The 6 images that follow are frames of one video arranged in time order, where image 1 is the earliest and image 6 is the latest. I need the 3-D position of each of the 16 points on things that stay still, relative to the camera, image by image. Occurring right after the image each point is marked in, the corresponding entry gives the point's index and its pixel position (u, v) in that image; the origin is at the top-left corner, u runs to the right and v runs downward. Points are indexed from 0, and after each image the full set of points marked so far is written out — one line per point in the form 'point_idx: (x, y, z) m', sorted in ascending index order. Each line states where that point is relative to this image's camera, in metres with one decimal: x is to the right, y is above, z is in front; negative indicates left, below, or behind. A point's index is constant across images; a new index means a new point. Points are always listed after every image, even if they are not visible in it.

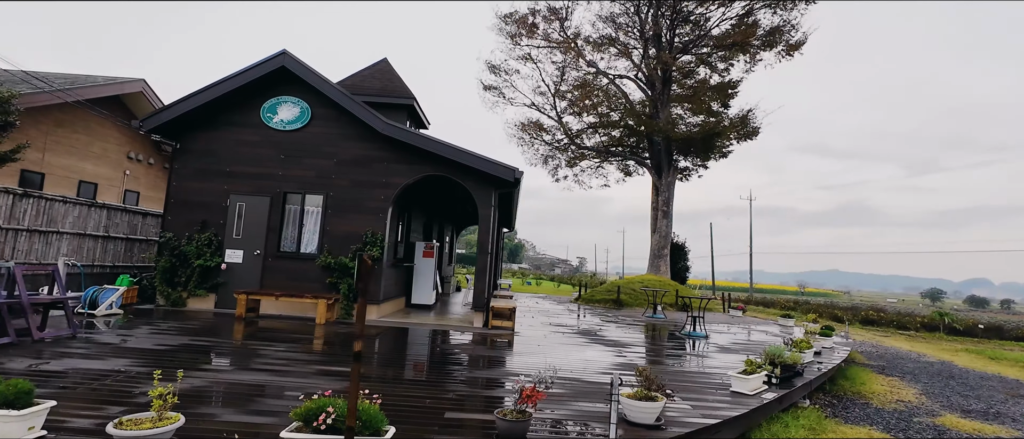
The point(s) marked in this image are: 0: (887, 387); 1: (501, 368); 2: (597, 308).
0: (+5.3, -2.4, +6.7) m
1: (-0.1, -1.6, +4.9) m
2: (+2.5, -2.6, +13.4) m
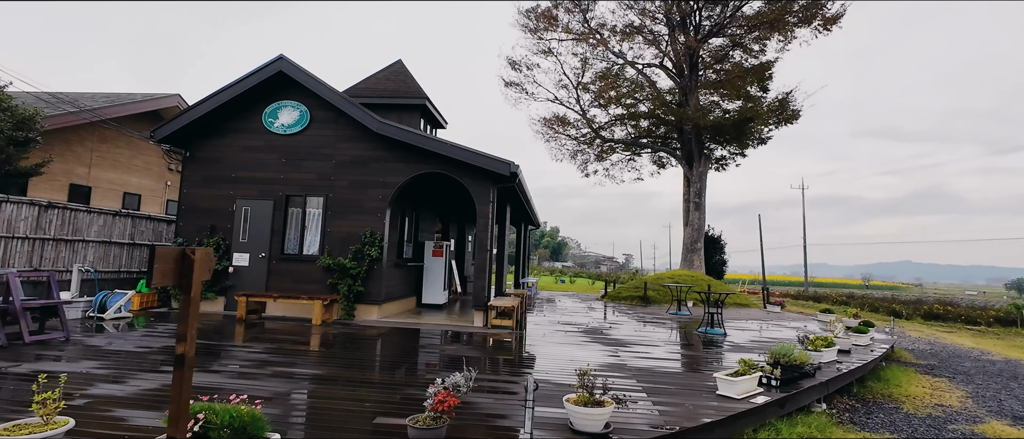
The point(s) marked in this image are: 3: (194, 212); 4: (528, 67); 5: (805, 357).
0: (+5.3, -2.2, +5.9) m
1: (-0.4, -1.5, +4.7) m
2: (+3.0, -2.4, +12.9) m
3: (-5.3, +0.1, +7.8) m
4: (+0.6, +5.9, +17.9) m
5: (+2.9, -1.4, +4.6) m
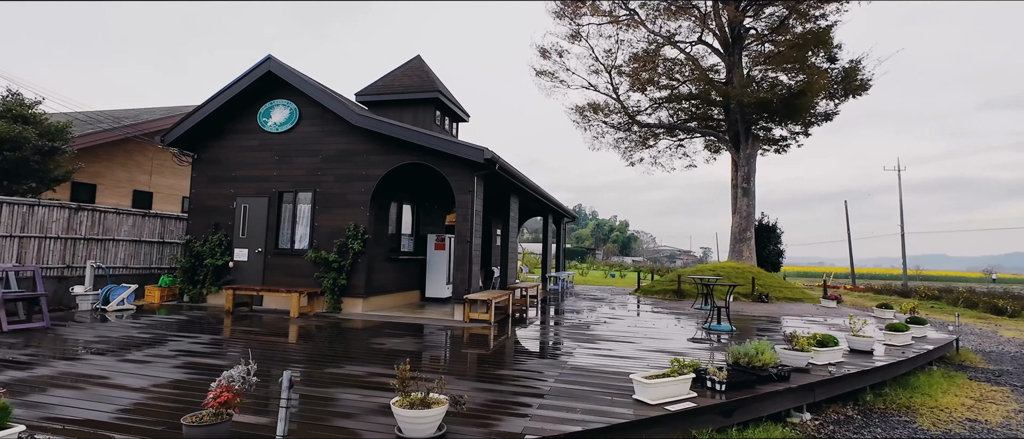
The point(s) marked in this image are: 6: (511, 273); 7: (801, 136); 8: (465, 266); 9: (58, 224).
0: (+4.7, -1.9, +4.8) m
1: (-1.0, -1.4, +4.5) m
2: (+3.6, -2.1, +12.1) m
3: (-5.5, +0.2, +8.3) m
4: (+1.7, +6.2, +17.4) m
5: (+2.1, -1.2, +3.9) m
6: (0.0, -1.1, +9.9) m
7: (+11.5, +3.3, +18.5) m
8: (-0.7, -0.7, +7.1) m
9: (-7.6, -0.1, +7.8) m
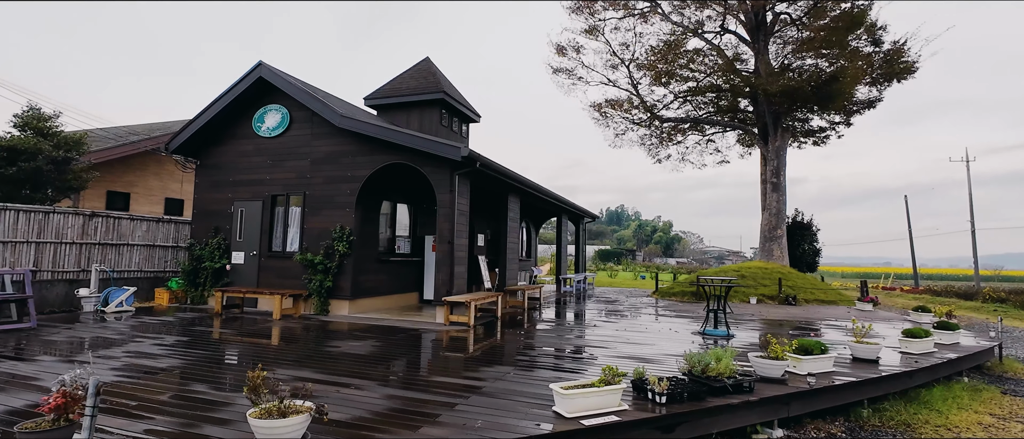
0: (+4.3, -1.8, +4.2) m
1: (-1.5, -1.4, +4.3) m
2: (+3.8, -2.0, +11.5) m
3: (-5.6, +0.1, +8.5) m
4: (+2.3, +6.1, +17.0) m
5: (+1.6, -1.1, +3.5) m
6: (0.0, -1.1, +9.7) m
7: (+12.1, +3.4, +17.2) m
8: (-1.0, -0.7, +7.0) m
9: (-7.8, -0.2, +8.3) m
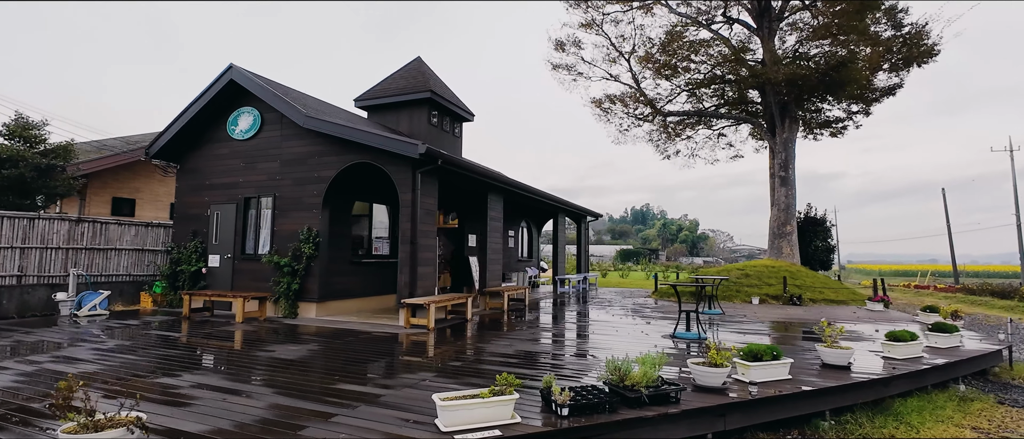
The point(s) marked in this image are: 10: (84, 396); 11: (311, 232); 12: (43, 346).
0: (+3.6, -1.7, +3.7) m
1: (-2.2, -1.4, +4.2) m
2: (+3.5, -2.0, +11.0) m
3: (-6.1, 0.0, +8.6) m
4: (+2.2, +6.2, +16.6) m
5: (+0.9, -1.1, +3.2) m
6: (-0.4, -1.1, +9.4) m
7: (+12.1, +3.6, +16.3) m
8: (-1.5, -0.7, +6.8) m
9: (-8.2, -0.3, +8.4) m
10: (-2.8, -1.2, +3.2) m
11: (-3.1, -0.2, +7.3) m
12: (-4.9, -1.4, +5.0) m
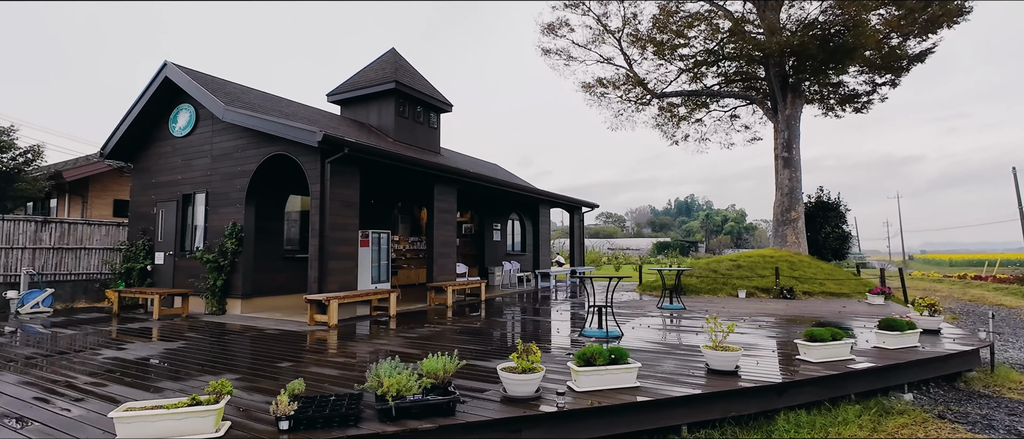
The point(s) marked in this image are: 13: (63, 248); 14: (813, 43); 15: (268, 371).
0: (+2.2, -1.5, +3.0) m
1: (-3.5, -1.3, +4.0) m
2: (+2.8, -1.7, +10.3) m
3: (-7.0, 0.0, +8.7) m
4: (+1.8, +6.5, +15.9) m
5: (-0.6, -0.9, +2.7) m
6: (-1.3, -1.0, +9.0) m
7: (+11.7, +4.1, +14.7) m
8: (-2.6, -0.6, +6.5) m
9: (-9.2, -0.3, +8.8) m
10: (-4.3, -1.2, +3.1) m
11: (-4.3, -0.1, +7.2) m
12: (-6.2, -1.3, +5.0) m
13: (-8.9, -0.6, +9.3) m
14: (+8.0, +4.7, +12.3) m
15: (-2.1, -1.3, +4.2) m
